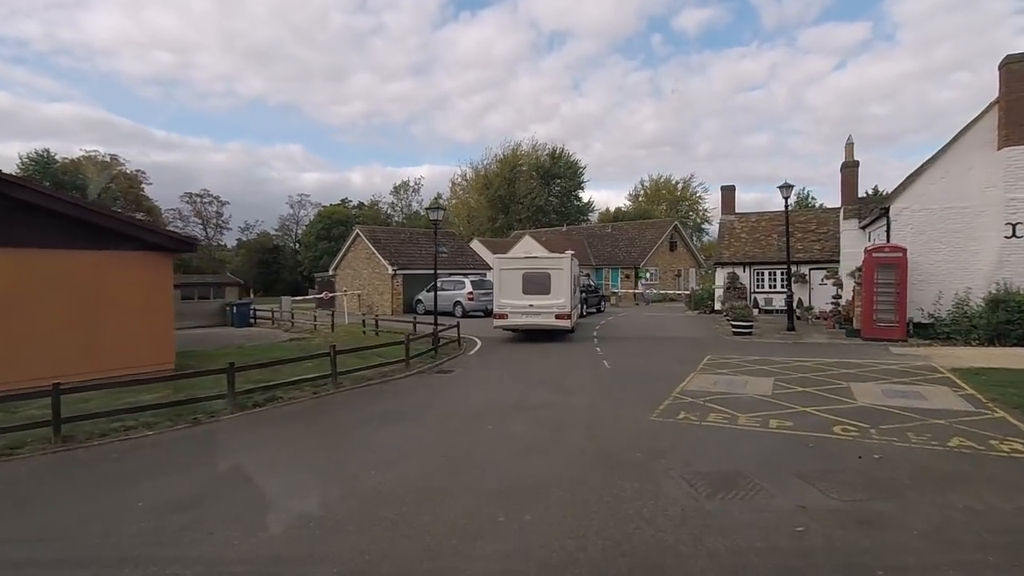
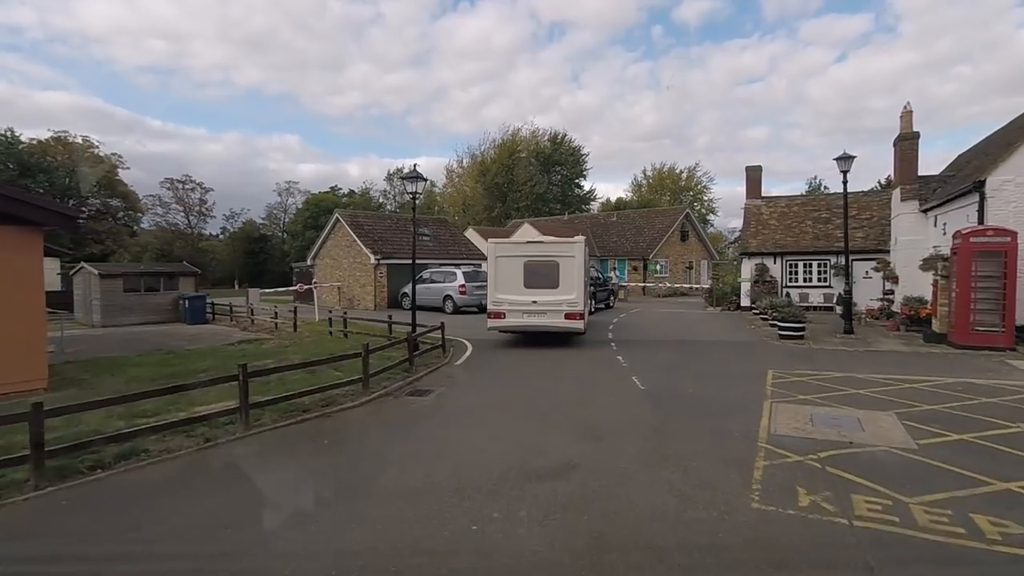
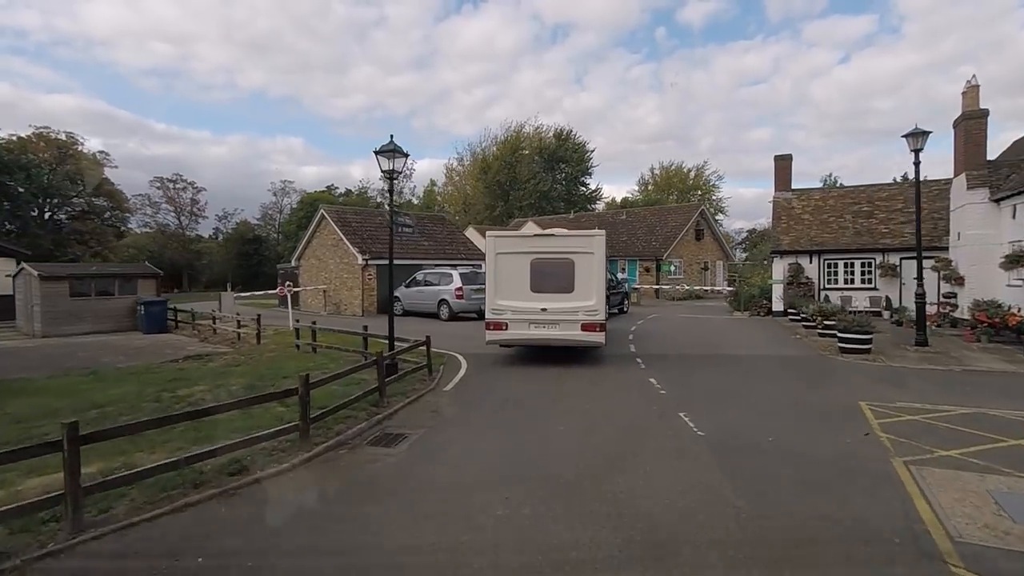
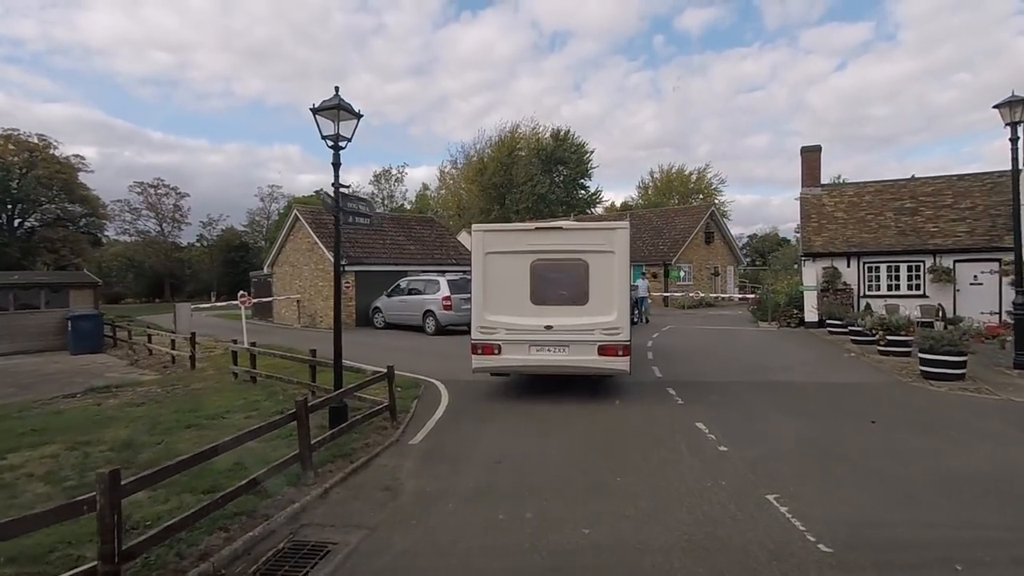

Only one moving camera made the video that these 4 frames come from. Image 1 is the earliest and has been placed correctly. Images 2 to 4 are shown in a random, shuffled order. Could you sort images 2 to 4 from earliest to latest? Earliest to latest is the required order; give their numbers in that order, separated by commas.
2, 3, 4
